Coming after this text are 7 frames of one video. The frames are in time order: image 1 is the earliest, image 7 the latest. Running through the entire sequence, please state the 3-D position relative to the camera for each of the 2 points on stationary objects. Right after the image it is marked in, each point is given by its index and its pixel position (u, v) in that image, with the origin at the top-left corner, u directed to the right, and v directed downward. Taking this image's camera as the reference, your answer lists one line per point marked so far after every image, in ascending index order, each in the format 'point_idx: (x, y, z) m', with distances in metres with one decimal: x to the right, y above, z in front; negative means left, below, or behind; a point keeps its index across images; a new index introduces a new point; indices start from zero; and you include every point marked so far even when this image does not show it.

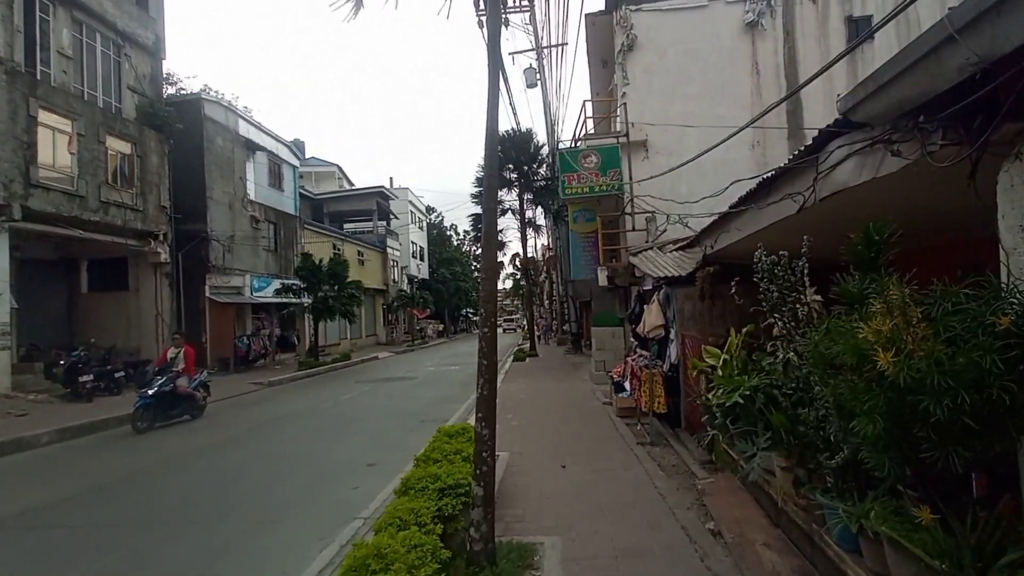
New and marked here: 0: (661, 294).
0: (+3.0, -0.1, +8.7) m
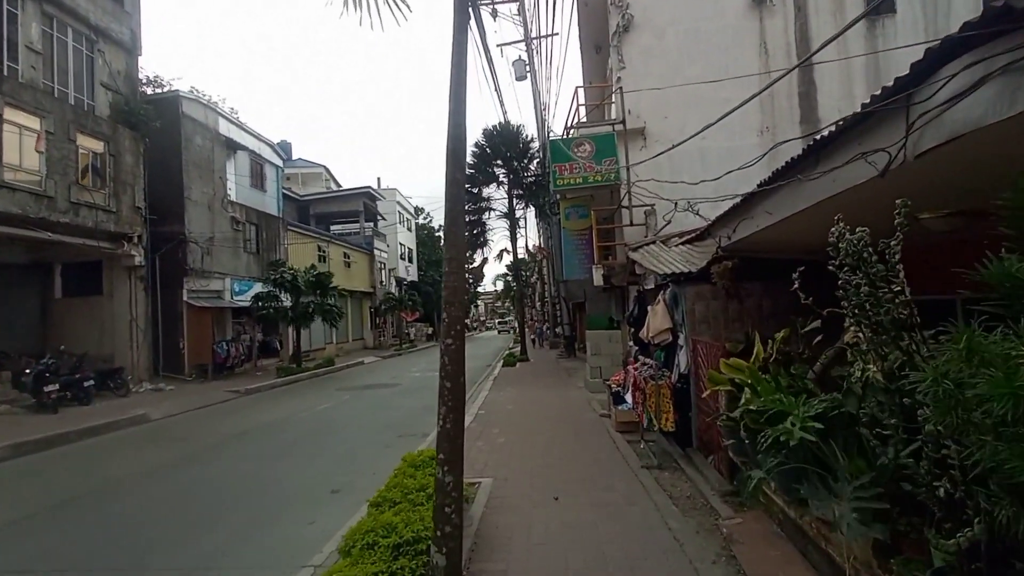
0: (+2.7, -0.1, +7.7) m
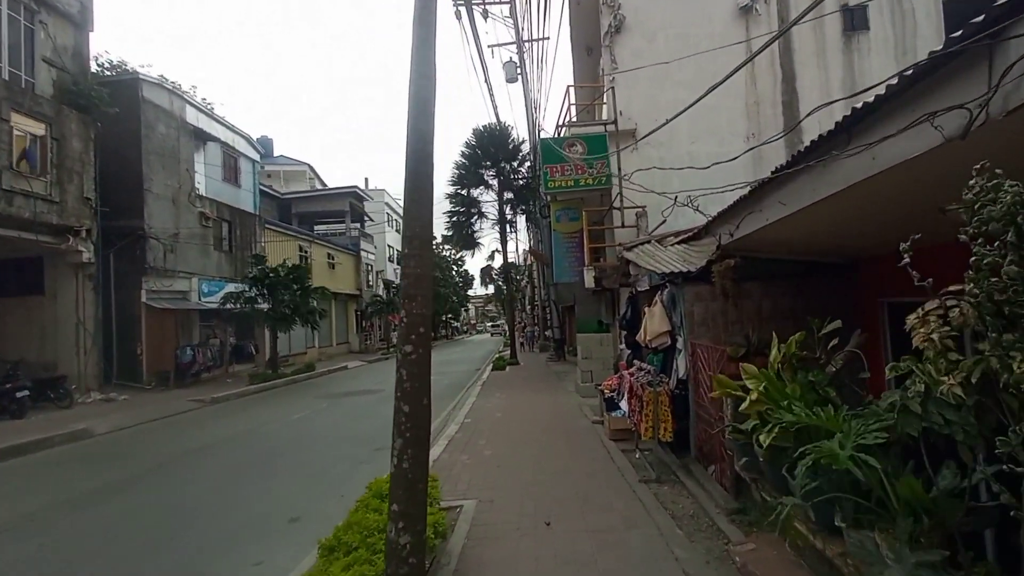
0: (+2.5, -0.1, +7.2) m
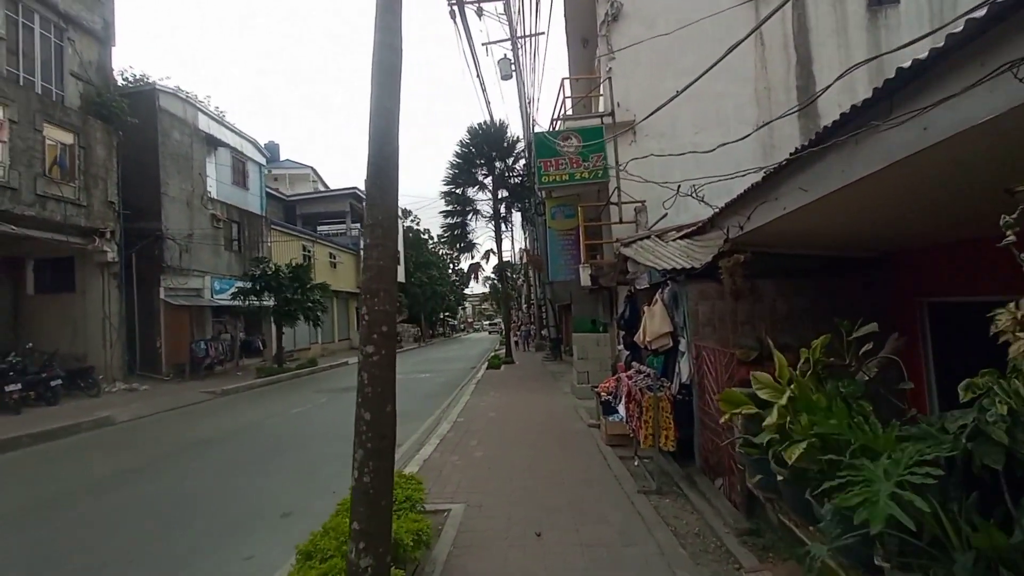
0: (+2.4, -0.1, +6.8) m
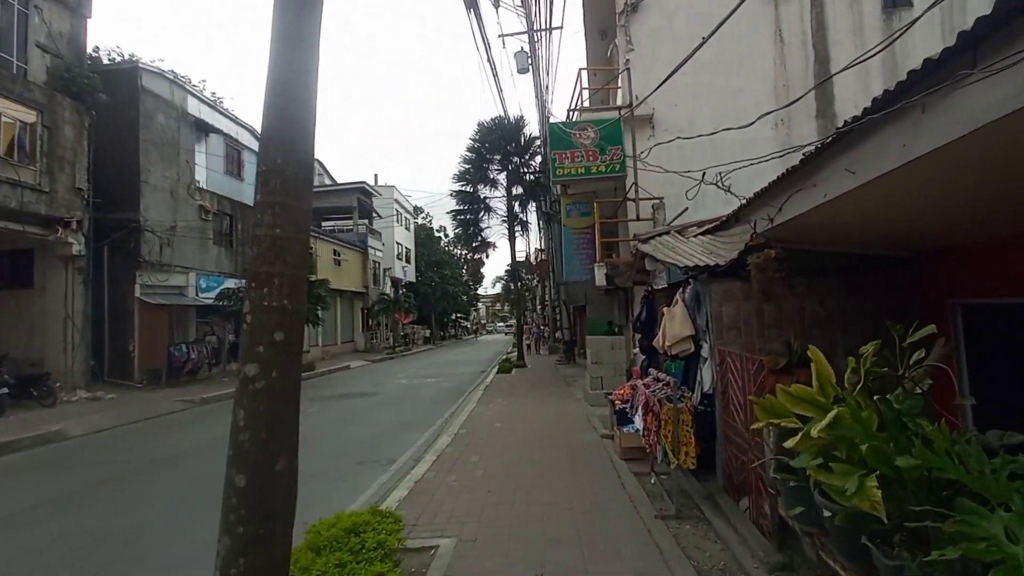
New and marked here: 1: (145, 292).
0: (+2.4, -0.1, +6.1) m
1: (-14.4, -0.2, +17.9) m
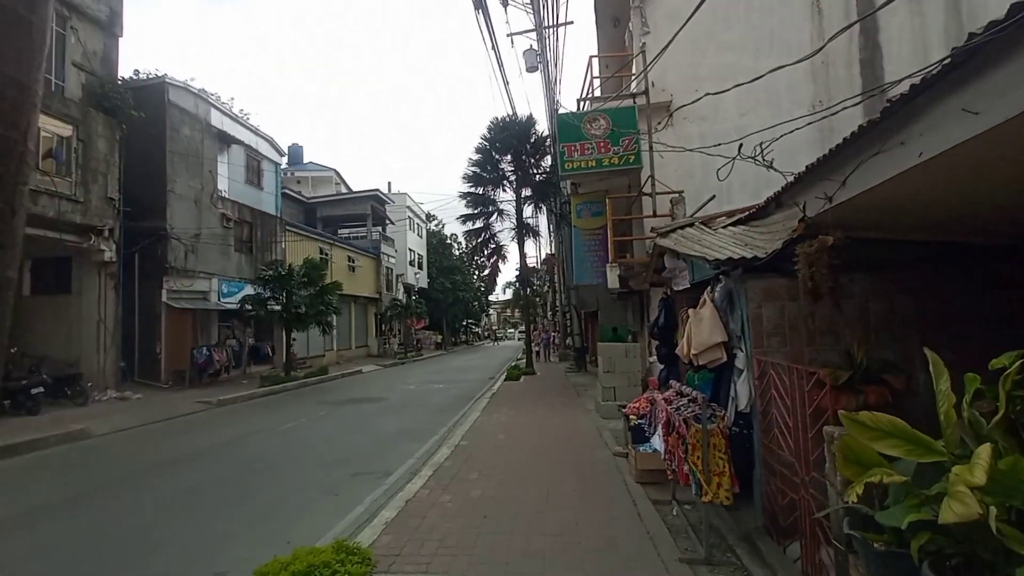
0: (+2.4, 0.0, +5.3) m
1: (-14.0, -0.3, +17.6) m
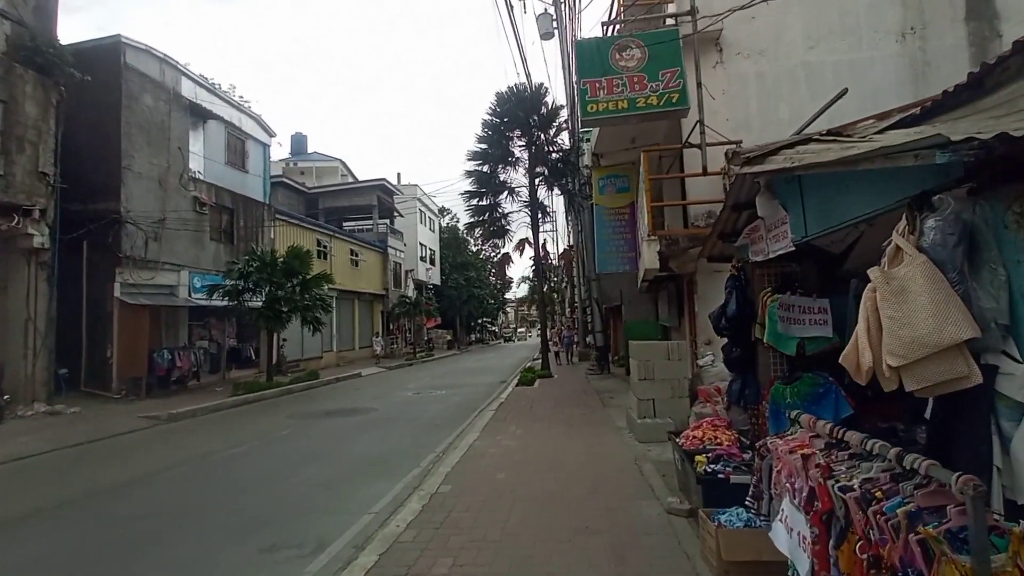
0: (+2.3, +0.3, +2.6) m
1: (-13.7, -0.1, +15.5) m
